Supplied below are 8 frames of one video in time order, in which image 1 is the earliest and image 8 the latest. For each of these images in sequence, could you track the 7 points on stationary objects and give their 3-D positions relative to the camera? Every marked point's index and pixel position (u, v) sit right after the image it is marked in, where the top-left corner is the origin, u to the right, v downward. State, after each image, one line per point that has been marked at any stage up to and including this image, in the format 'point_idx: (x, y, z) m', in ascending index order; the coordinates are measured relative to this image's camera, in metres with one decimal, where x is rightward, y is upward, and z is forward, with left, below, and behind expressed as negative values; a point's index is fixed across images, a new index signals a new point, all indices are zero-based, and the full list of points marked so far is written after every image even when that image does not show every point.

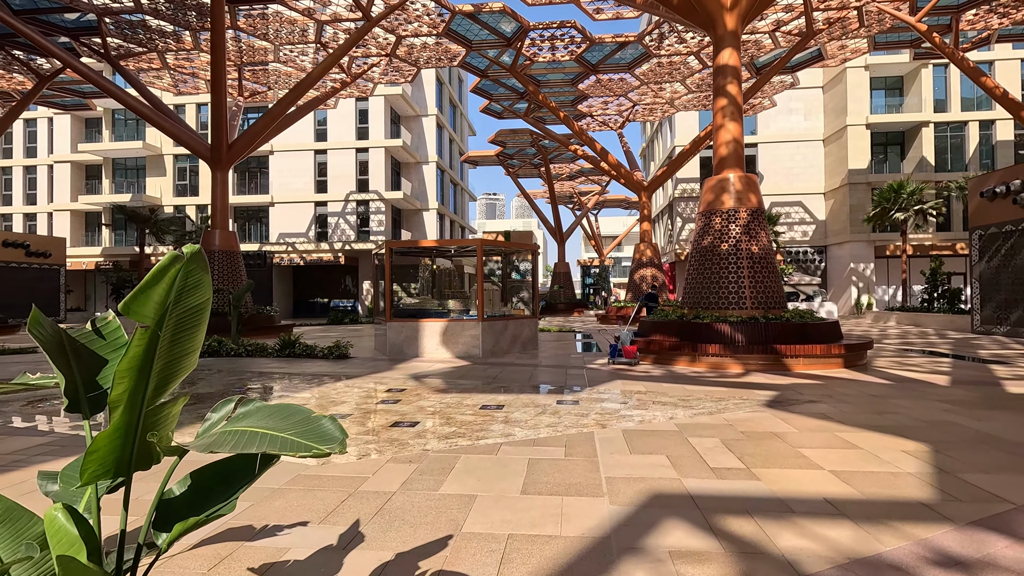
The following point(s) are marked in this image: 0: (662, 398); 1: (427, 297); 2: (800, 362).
0: (+2.1, -1.5, +7.5) m
1: (-2.2, -0.2, +13.7) m
2: (+5.4, -1.4, +10.0) m
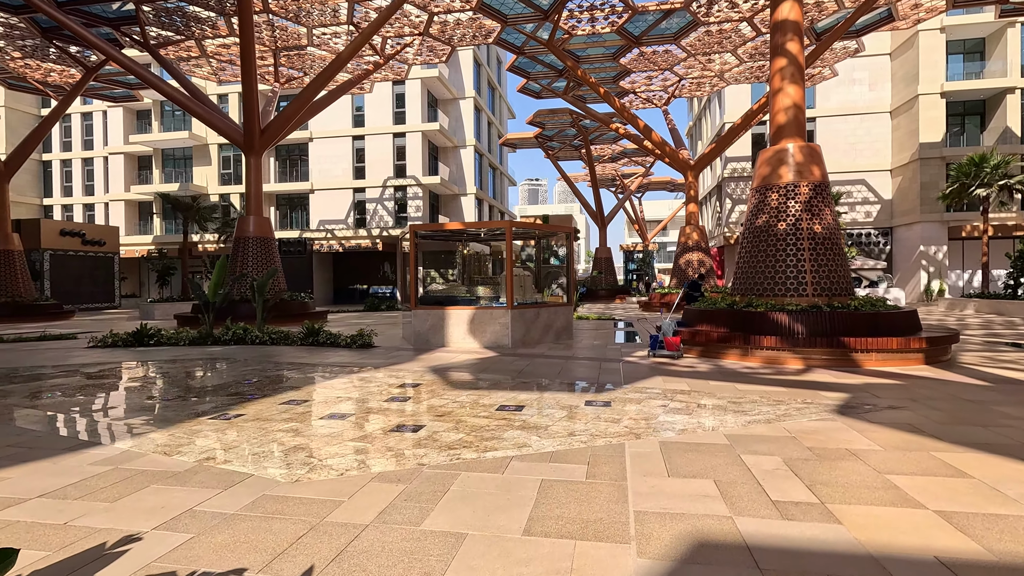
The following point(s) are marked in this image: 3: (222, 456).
0: (+2.4, -1.4, +6.5) m
1: (-1.4, +0.1, +13.0) m
2: (+5.9, -1.1, +8.7) m
3: (-2.5, -1.4, +4.6) m
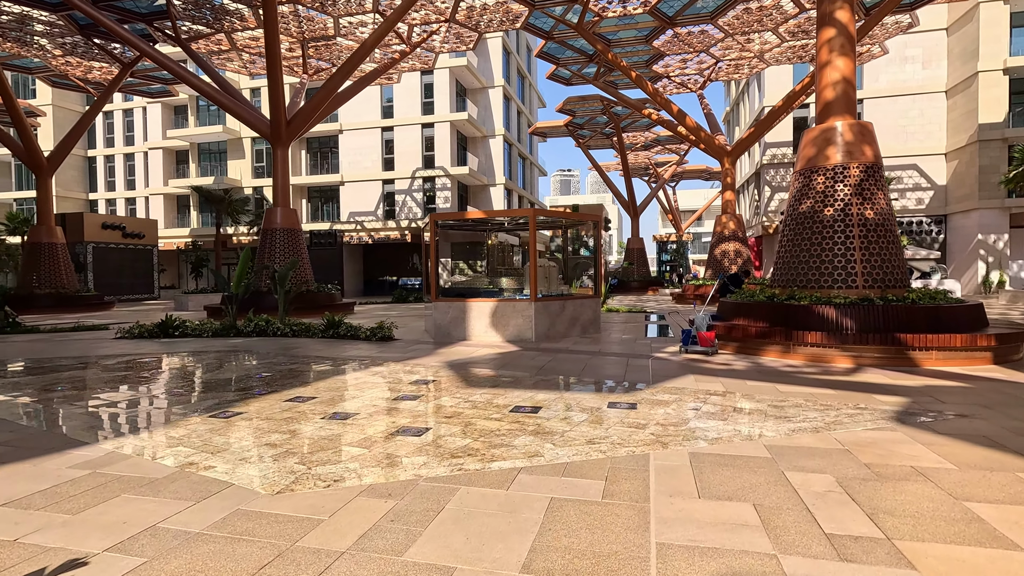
0: (+2.6, -1.3, +5.8) m
1: (-0.8, +0.3, +12.5) m
2: (+6.2, -1.0, +7.9) m
3: (-2.4, -1.4, +4.3) m
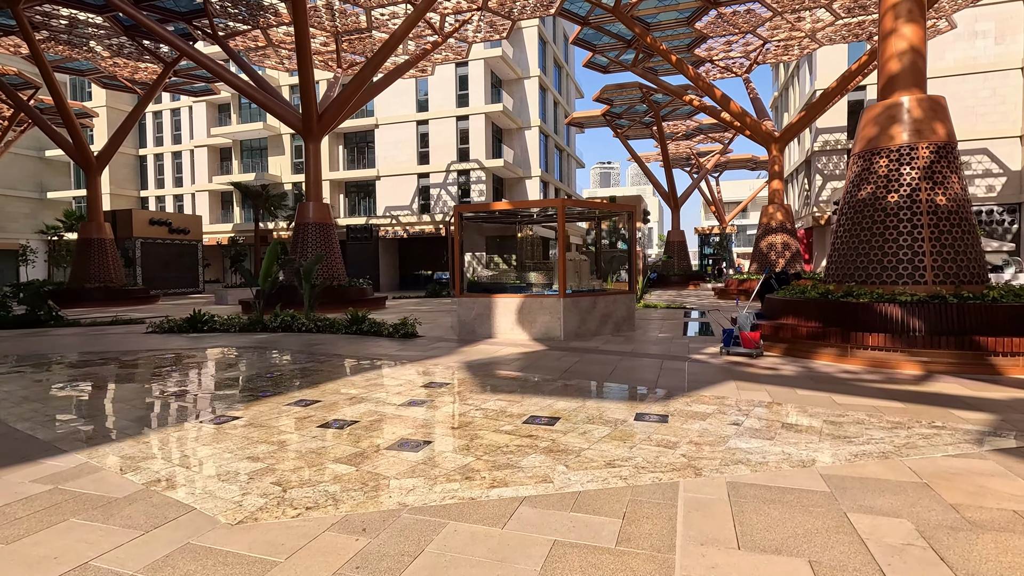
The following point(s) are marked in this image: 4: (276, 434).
0: (+2.7, -1.2, +5.0) m
1: (-0.2, +0.4, +12.0) m
2: (+6.4, -1.0, +6.8) m
3: (-2.4, -1.4, +3.8) m
4: (-2.1, -1.3, +4.8) m
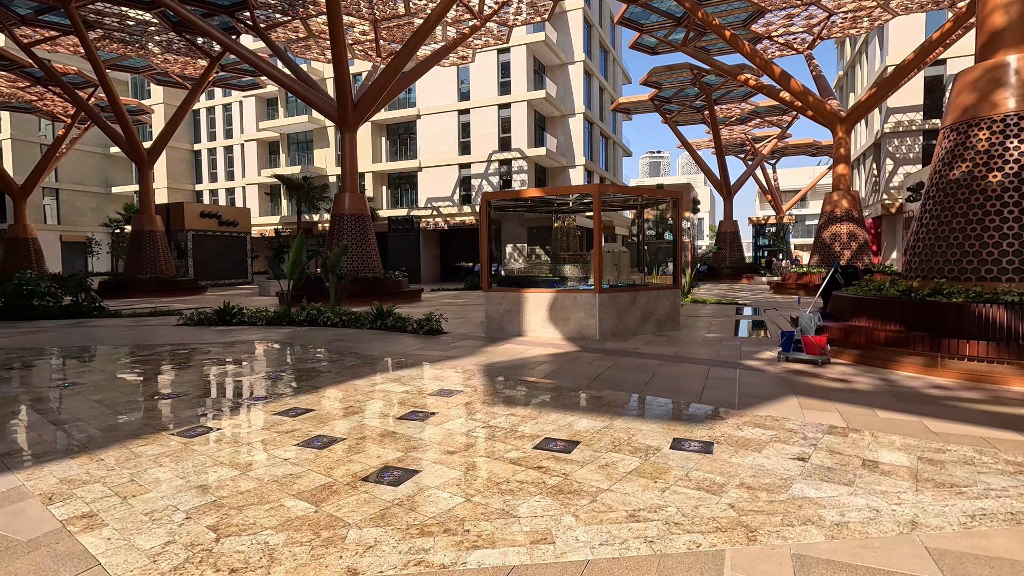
0: (+2.7, -1.2, +4.0) m
1: (+0.5, +0.5, +11.1) m
2: (+6.6, -1.0, +5.4) m
3: (-2.4, -1.3, +3.2) m
4: (-2.1, -1.3, +4.2) m
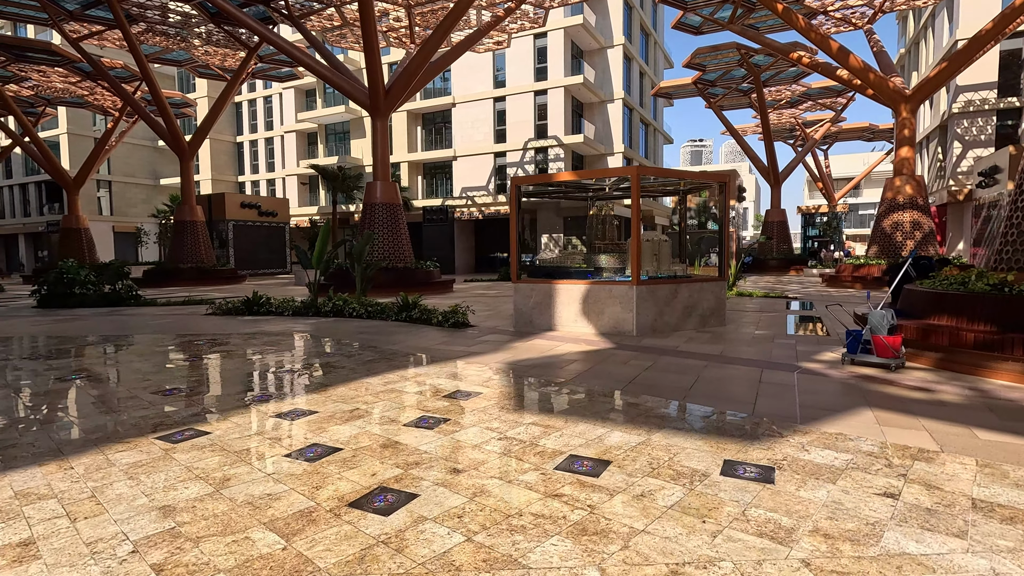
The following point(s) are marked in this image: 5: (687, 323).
0: (+2.8, -1.2, +3.1) m
1: (+1.1, +0.7, +10.4) m
2: (+6.8, -0.9, +4.3) m
3: (-2.4, -1.3, +2.8) m
4: (-2.0, -1.2, +3.7) m
5: (+3.4, -0.7, +10.3) m
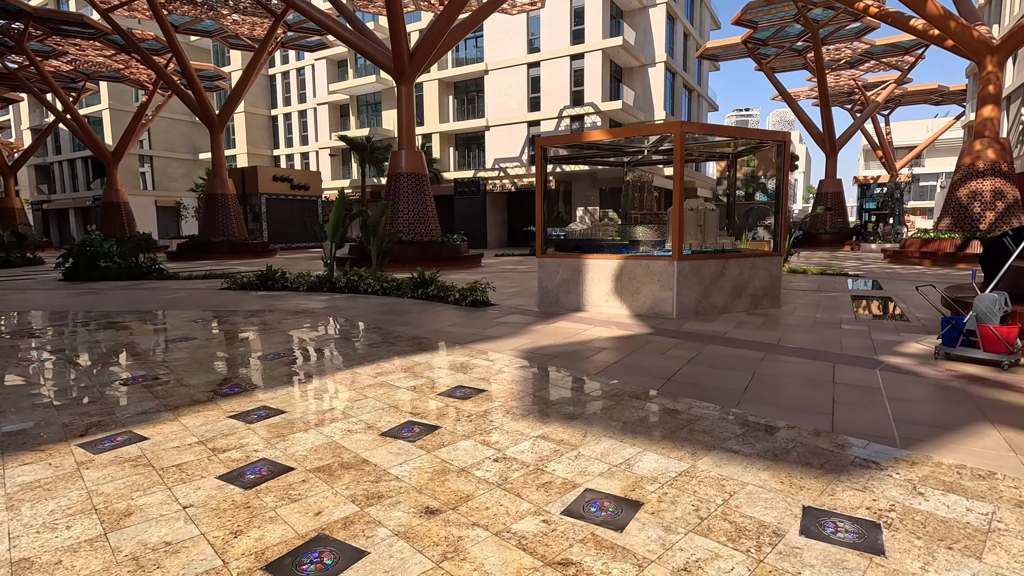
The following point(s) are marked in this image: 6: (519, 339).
0: (+2.8, -1.1, +2.0) m
1: (+1.5, +1.1, +9.2) m
2: (+6.8, -0.8, +2.9) m
3: (-2.5, -1.2, +2.0) m
4: (-2.0, -1.1, +2.9) m
5: (+3.8, -0.3, +9.1) m
6: (+0.1, -0.7, +7.2) m
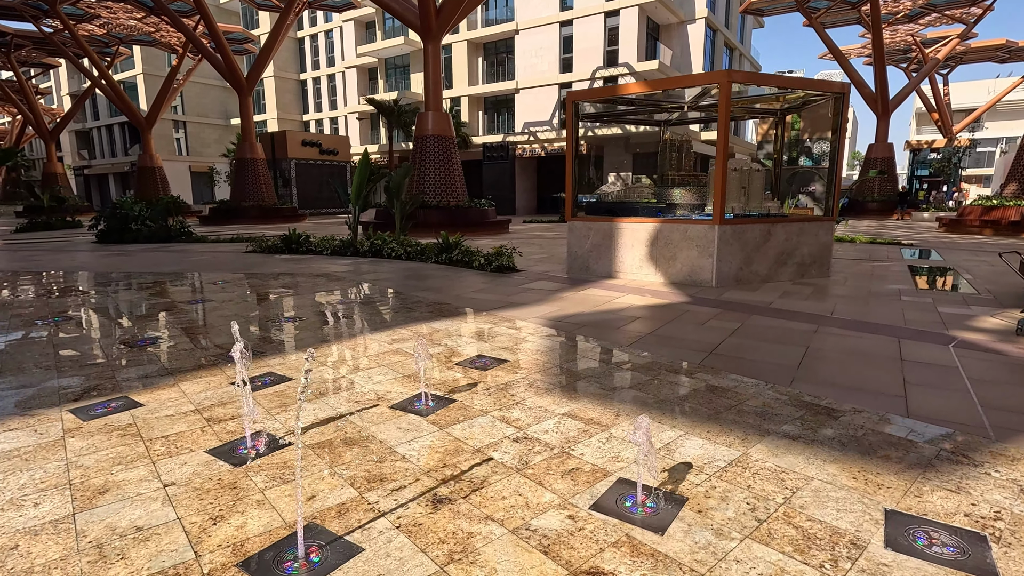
0: (+2.8, -1.0, +1.5) m
1: (+2.0, +1.7, +8.6) m
2: (+6.9, -0.7, +2.1) m
3: (-2.4, -1.0, +1.7) m
4: (-1.9, -0.9, +2.6) m
5: (+4.2, +0.2, +8.4) m
6: (+0.4, -0.2, +6.8) m
